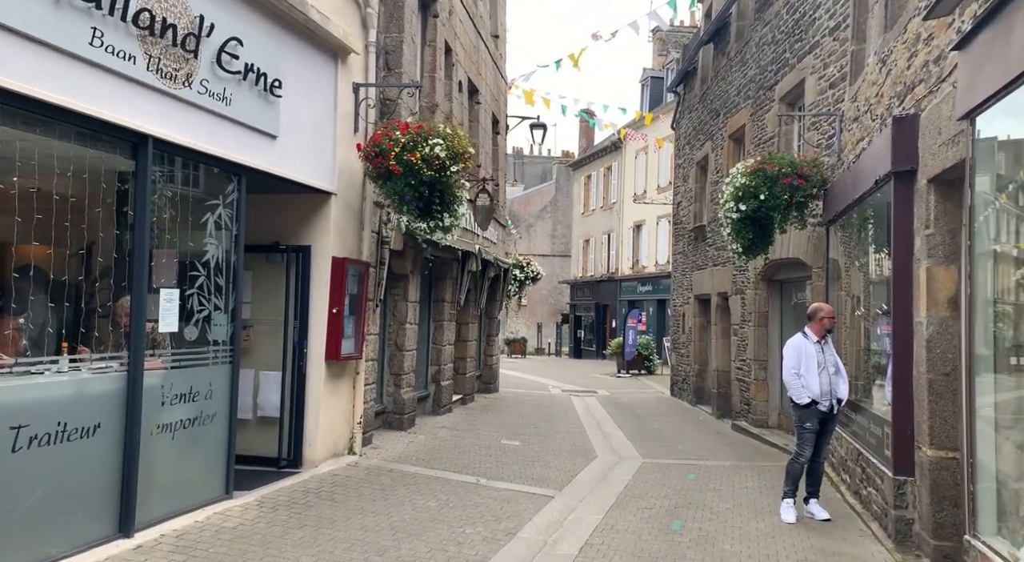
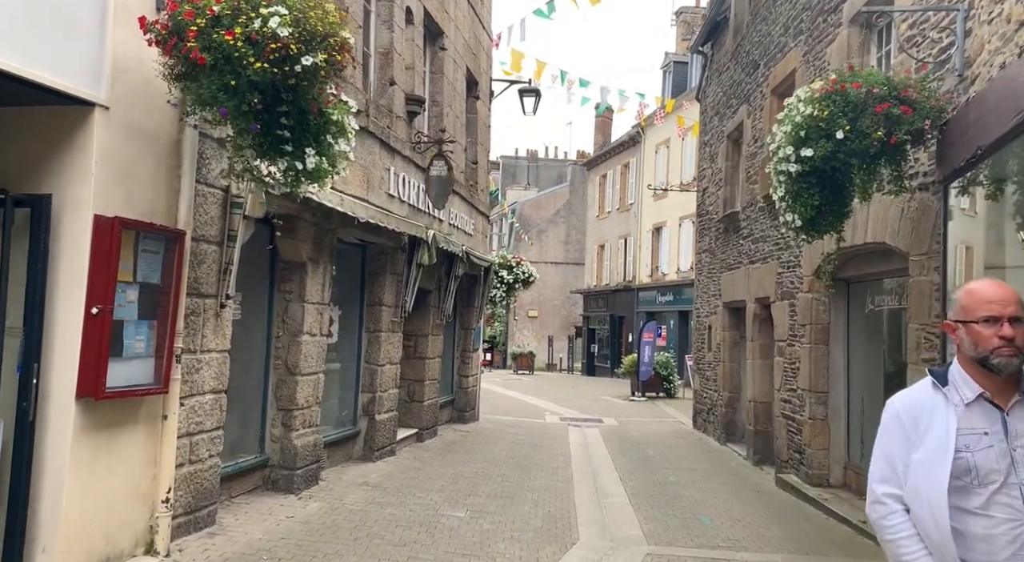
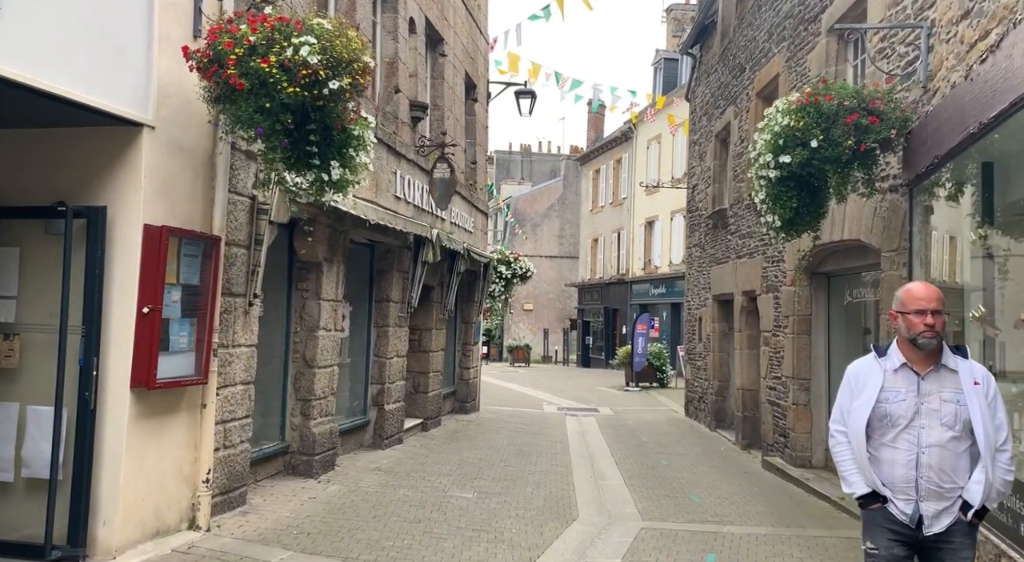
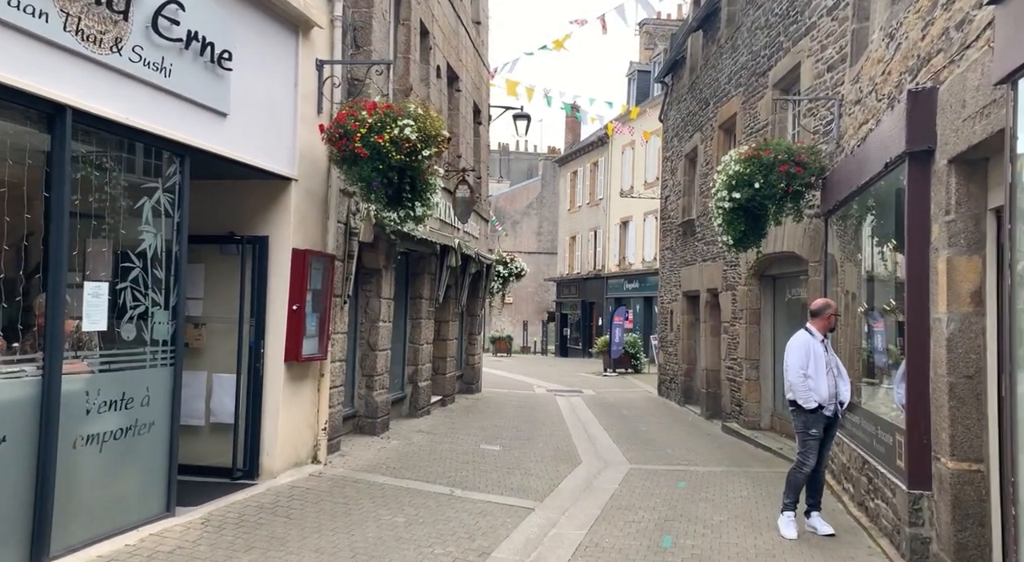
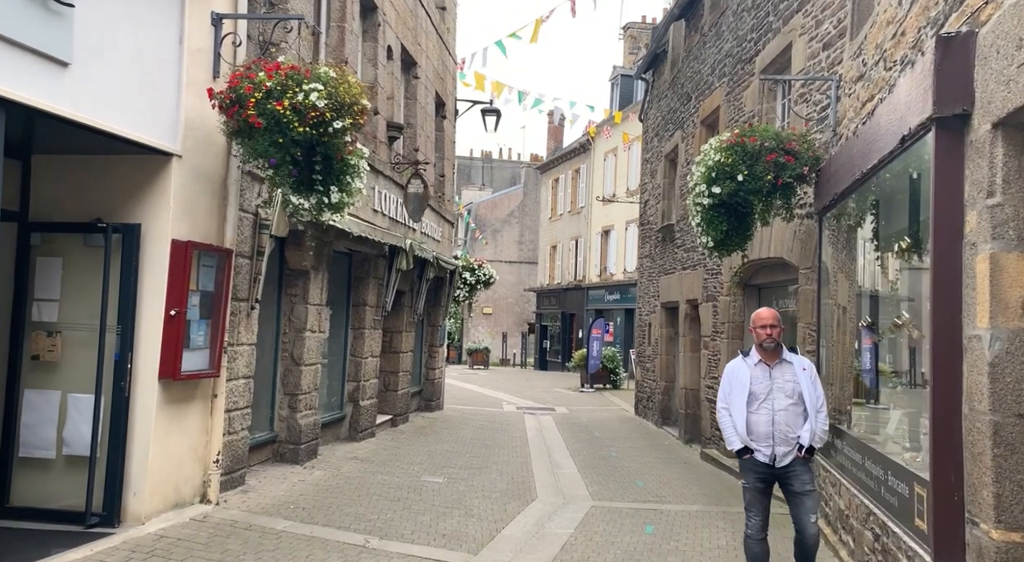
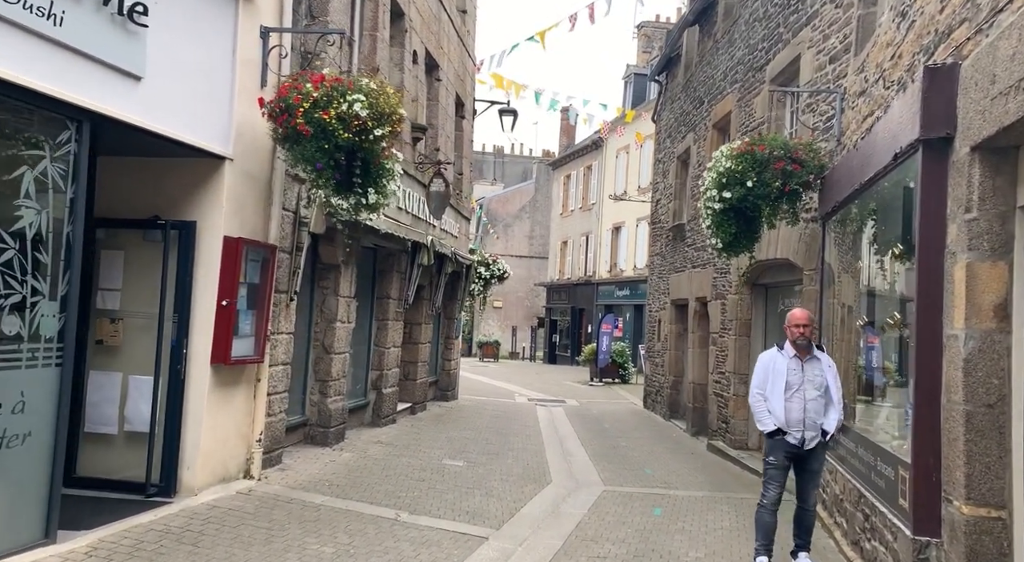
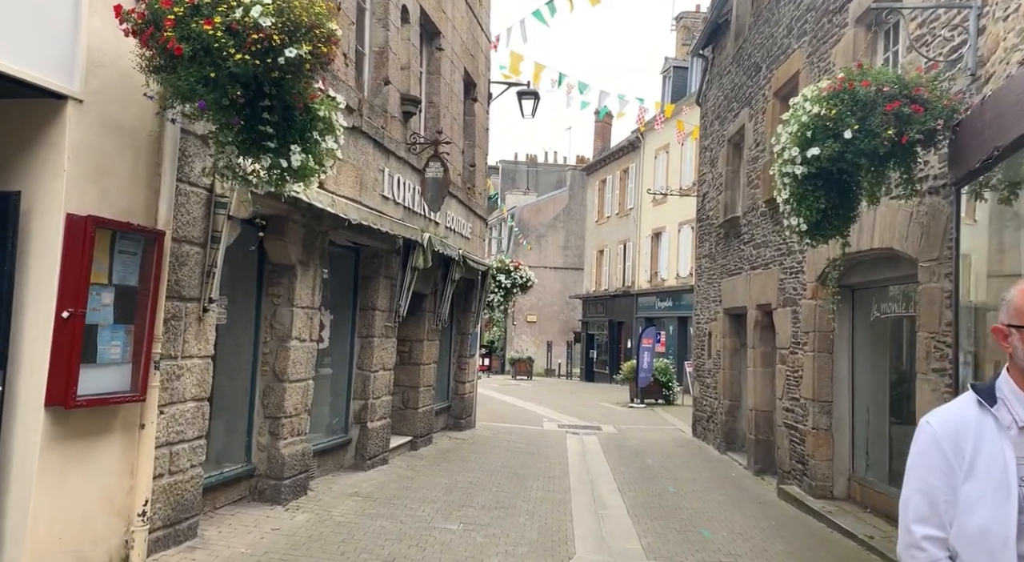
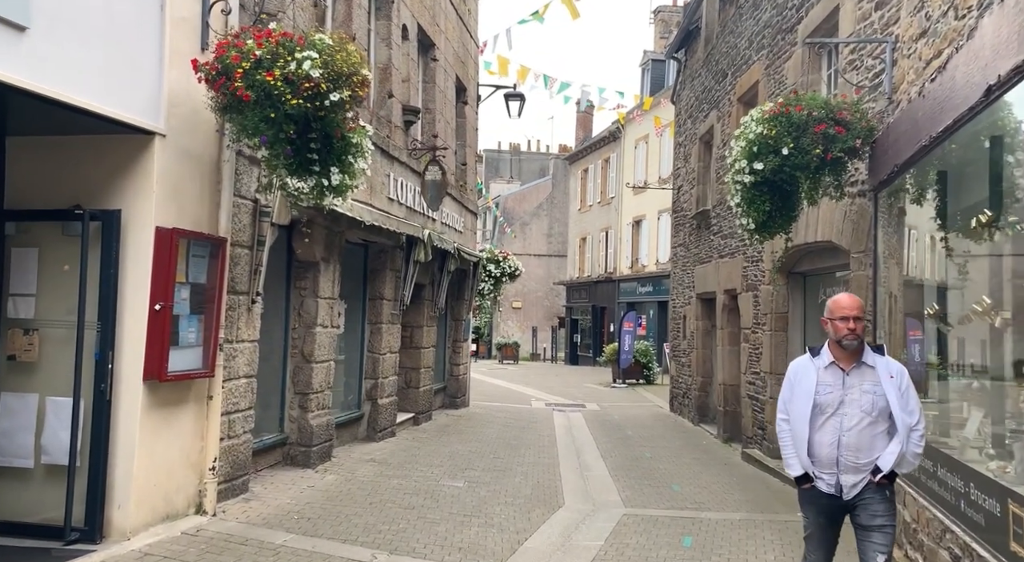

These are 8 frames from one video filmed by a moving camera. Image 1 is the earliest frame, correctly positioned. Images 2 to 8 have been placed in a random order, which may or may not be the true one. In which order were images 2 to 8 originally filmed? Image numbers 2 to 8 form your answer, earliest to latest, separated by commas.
4, 6, 5, 8, 3, 2, 7
